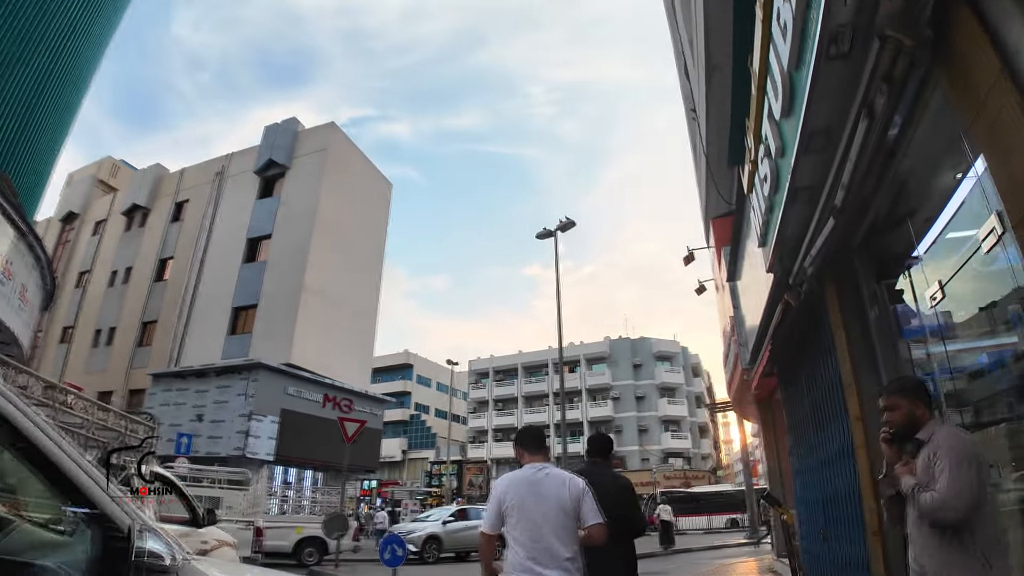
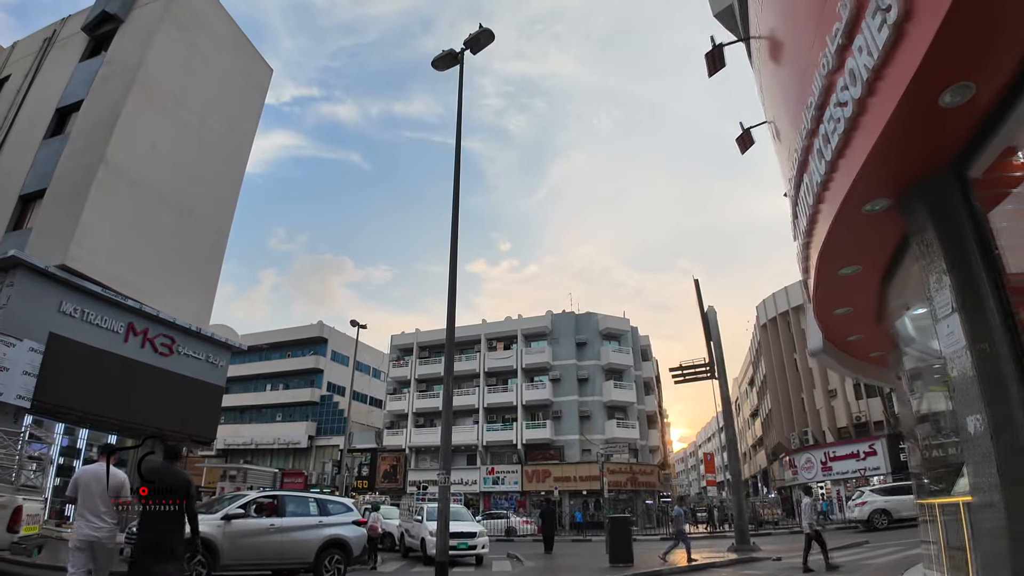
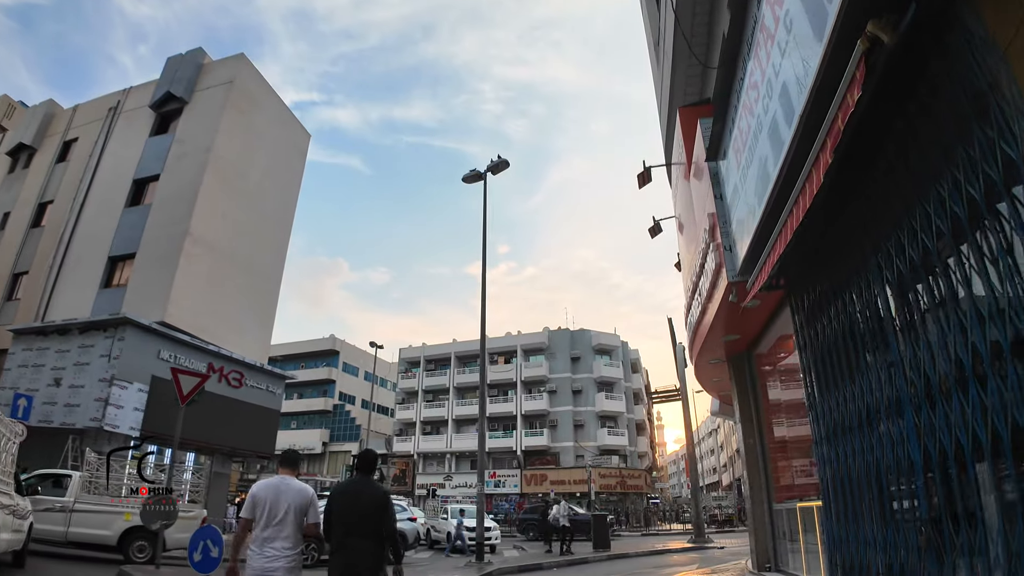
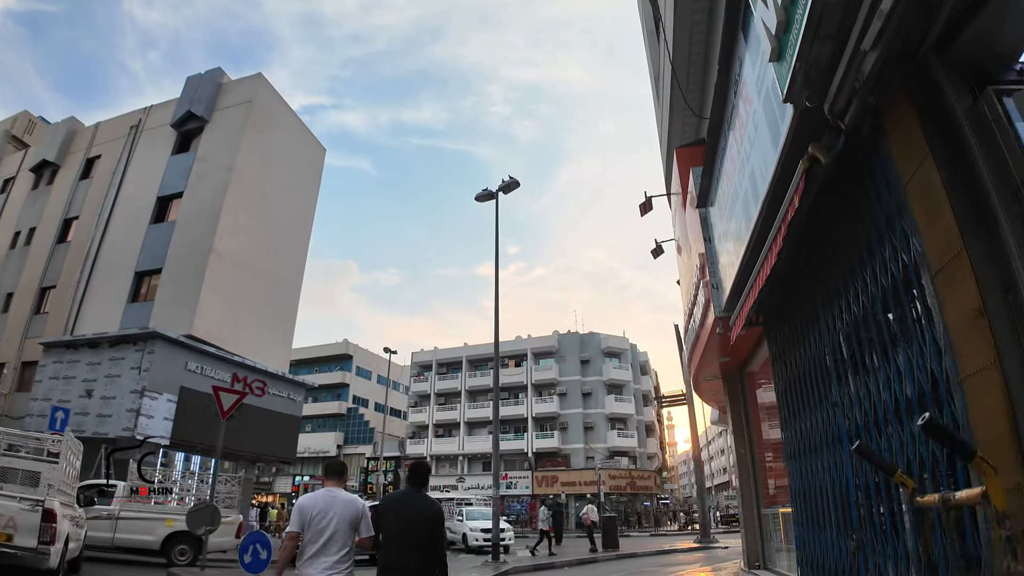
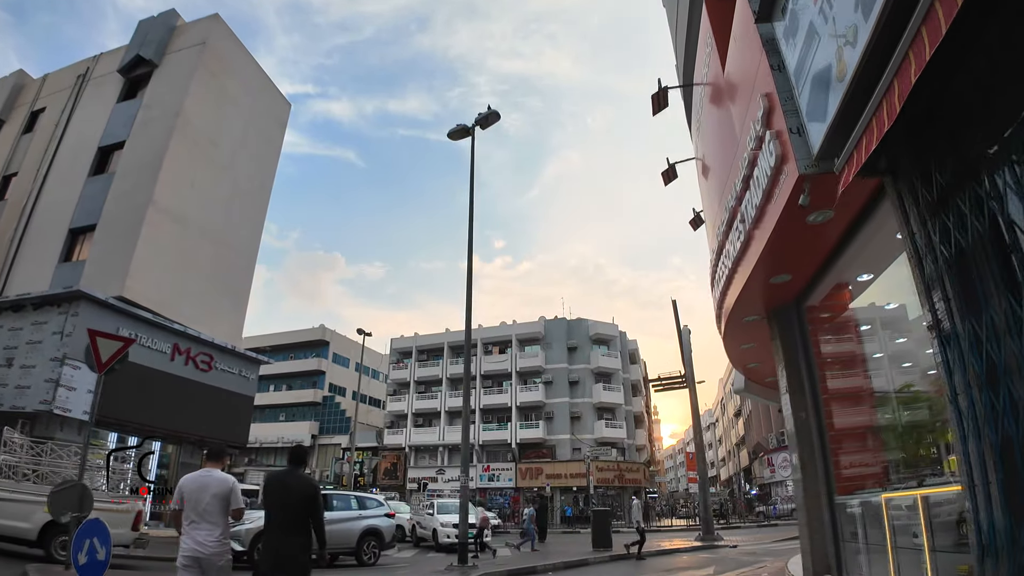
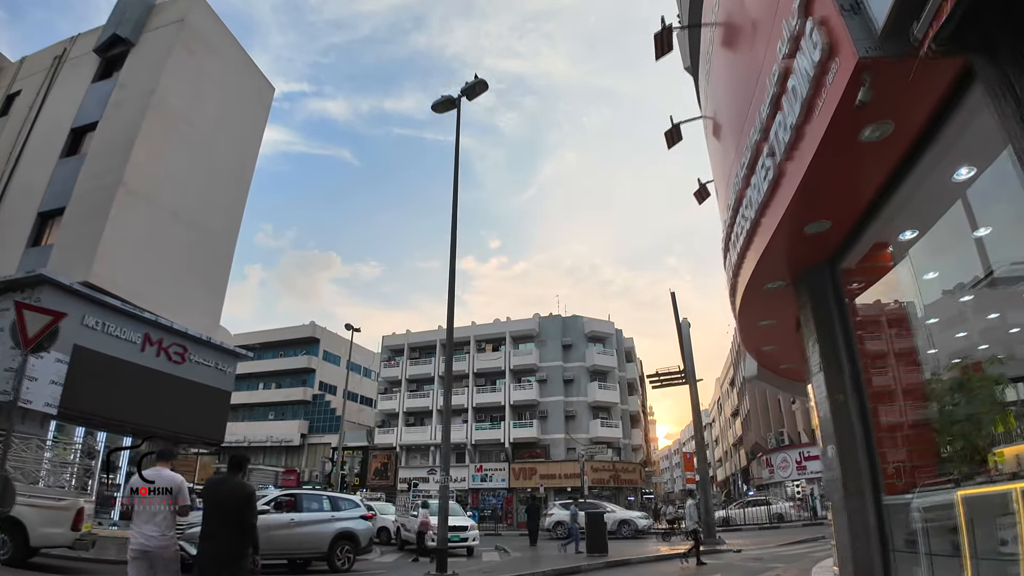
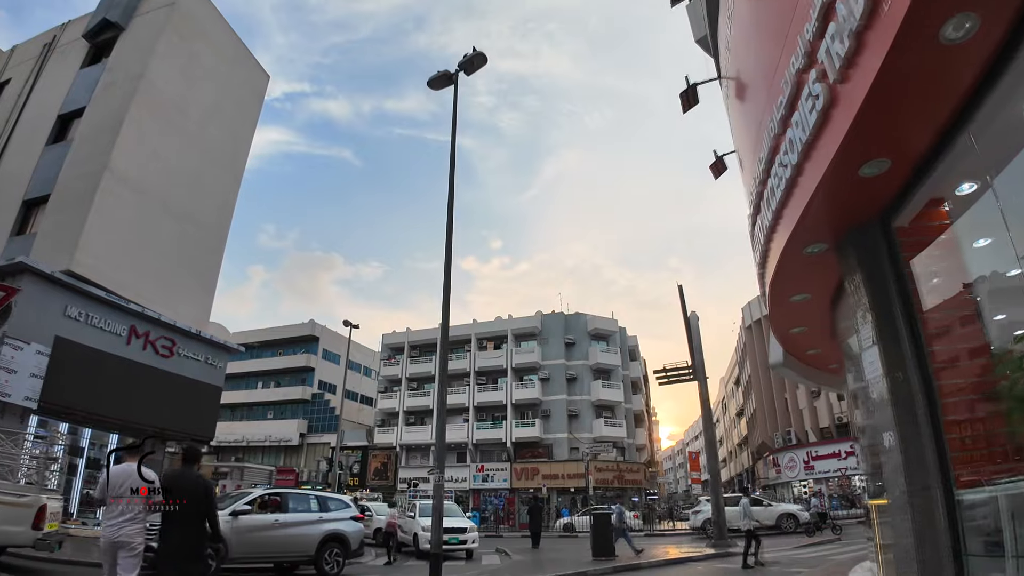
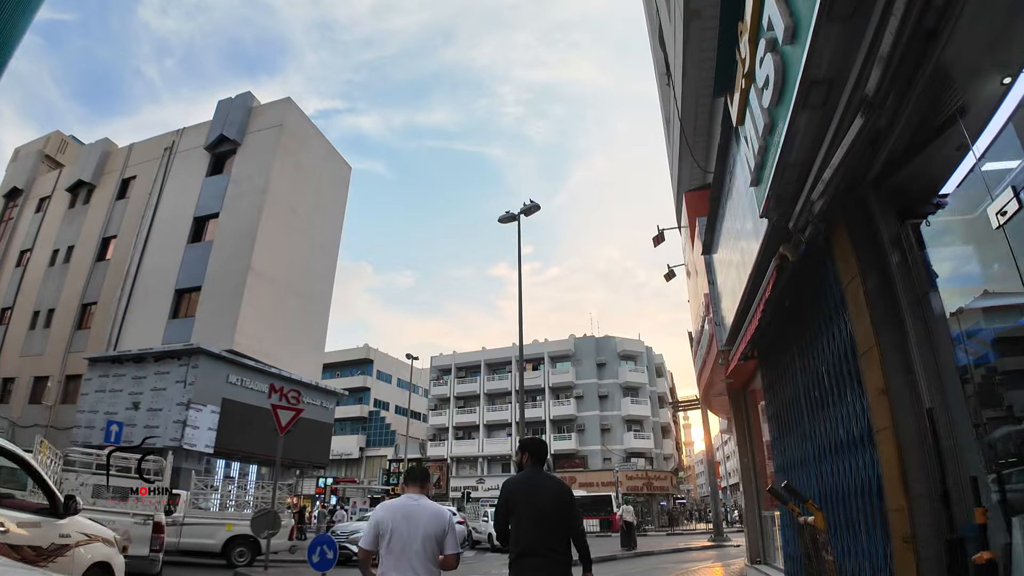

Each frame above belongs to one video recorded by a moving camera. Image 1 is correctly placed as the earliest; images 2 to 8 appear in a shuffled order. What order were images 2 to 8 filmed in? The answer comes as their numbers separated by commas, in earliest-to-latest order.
8, 4, 3, 5, 6, 7, 2
